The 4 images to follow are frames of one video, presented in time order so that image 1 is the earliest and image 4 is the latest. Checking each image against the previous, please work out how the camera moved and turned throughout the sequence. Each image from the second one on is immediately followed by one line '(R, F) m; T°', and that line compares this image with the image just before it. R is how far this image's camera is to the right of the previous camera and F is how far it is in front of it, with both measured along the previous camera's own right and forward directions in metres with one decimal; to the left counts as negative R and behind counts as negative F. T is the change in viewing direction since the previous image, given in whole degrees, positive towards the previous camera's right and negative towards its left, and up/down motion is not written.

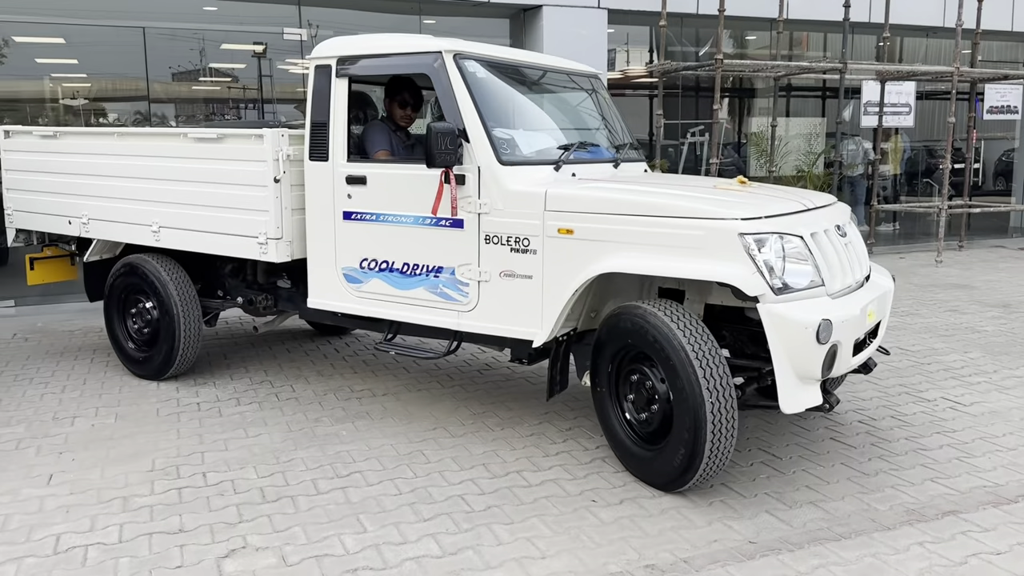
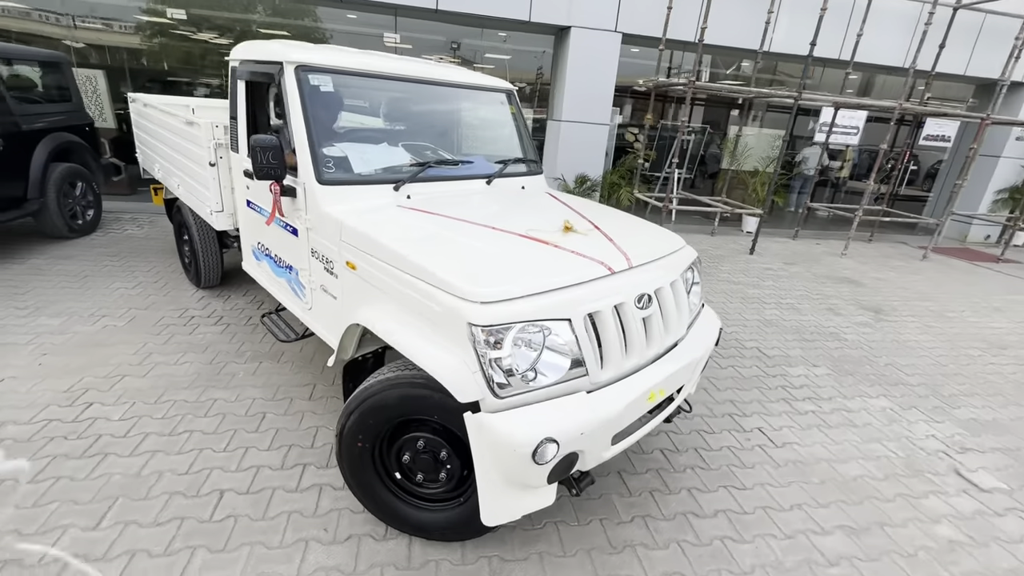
(+1.9, +1.2) m; -18°
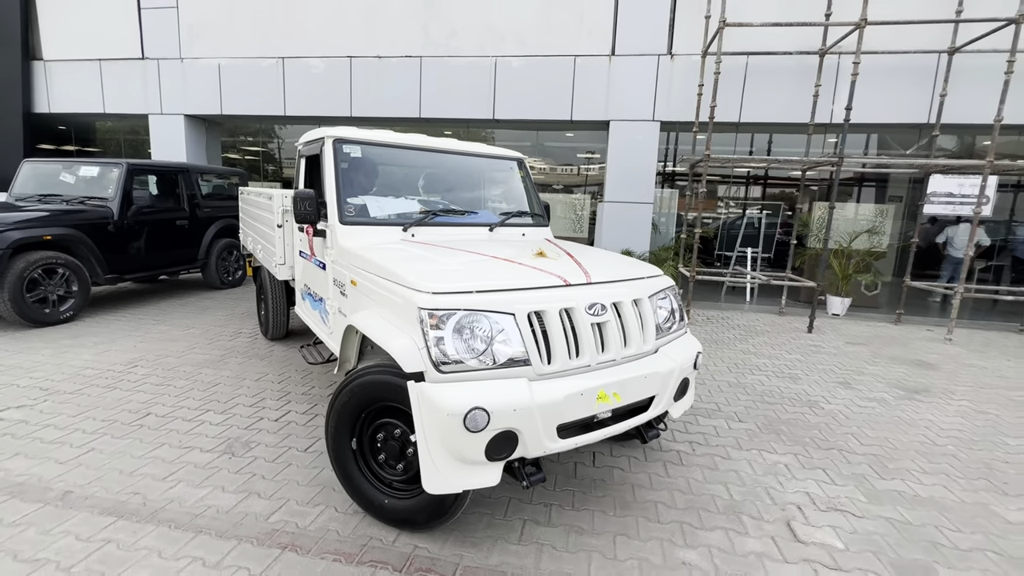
(+2.6, -0.2) m; -21°
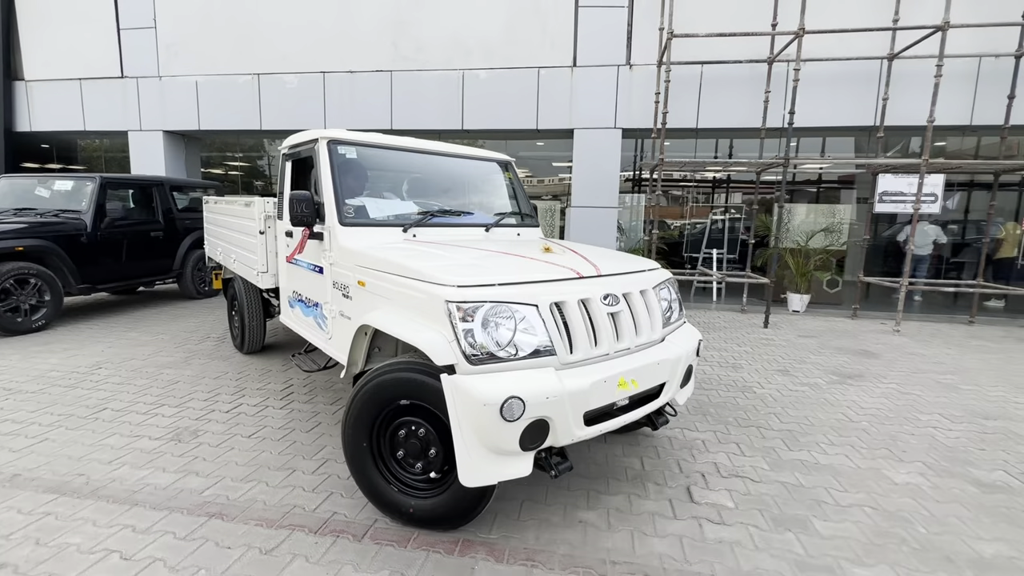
(+0.5, -0.3) m; +1°
